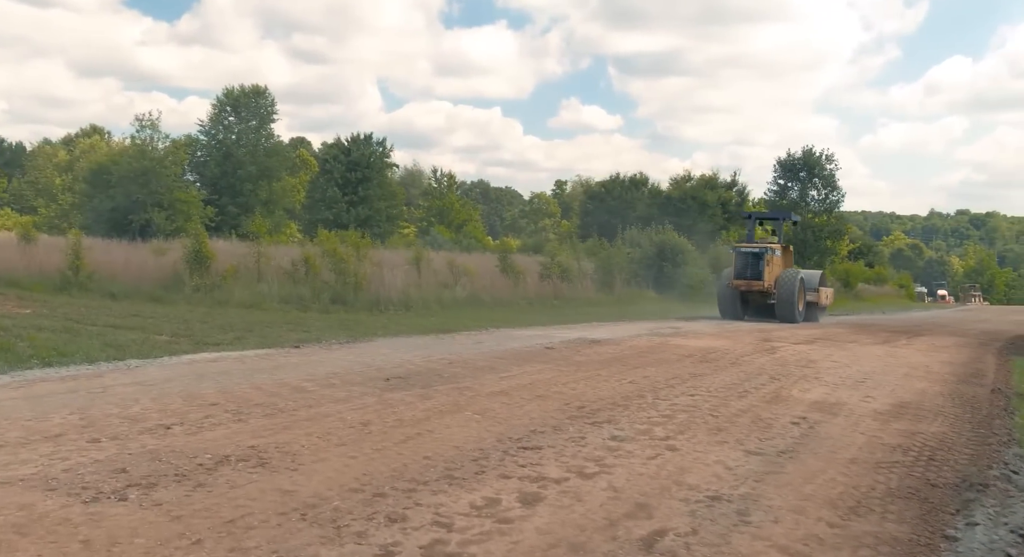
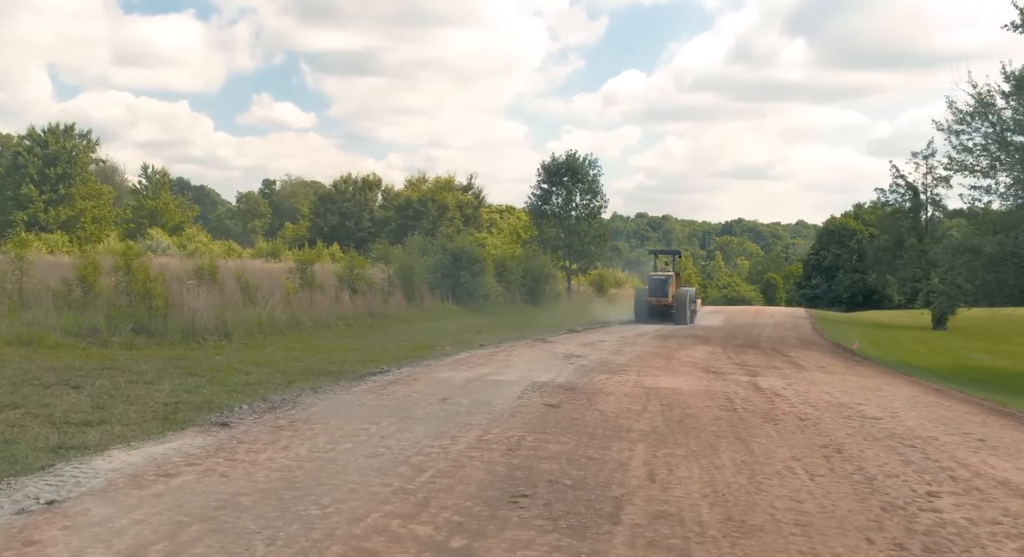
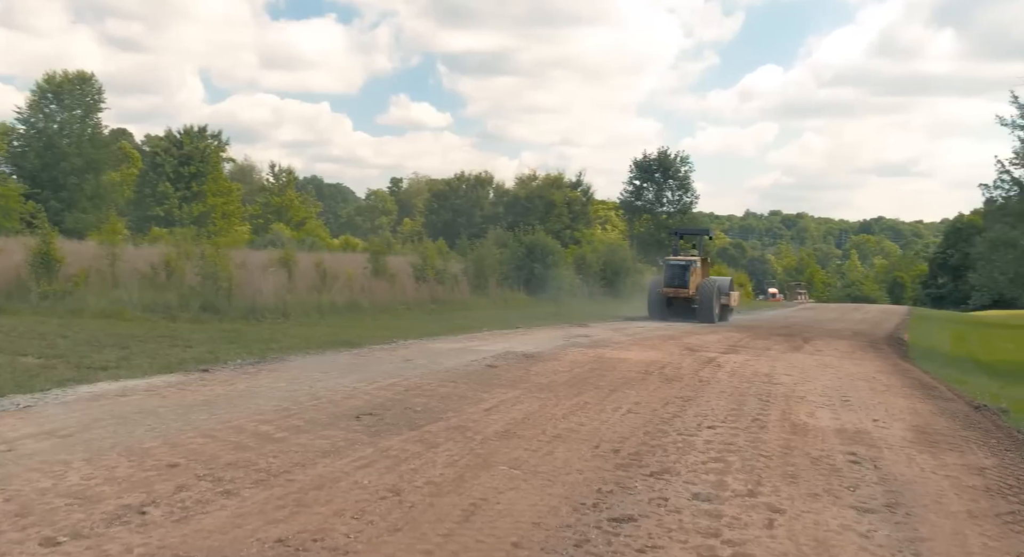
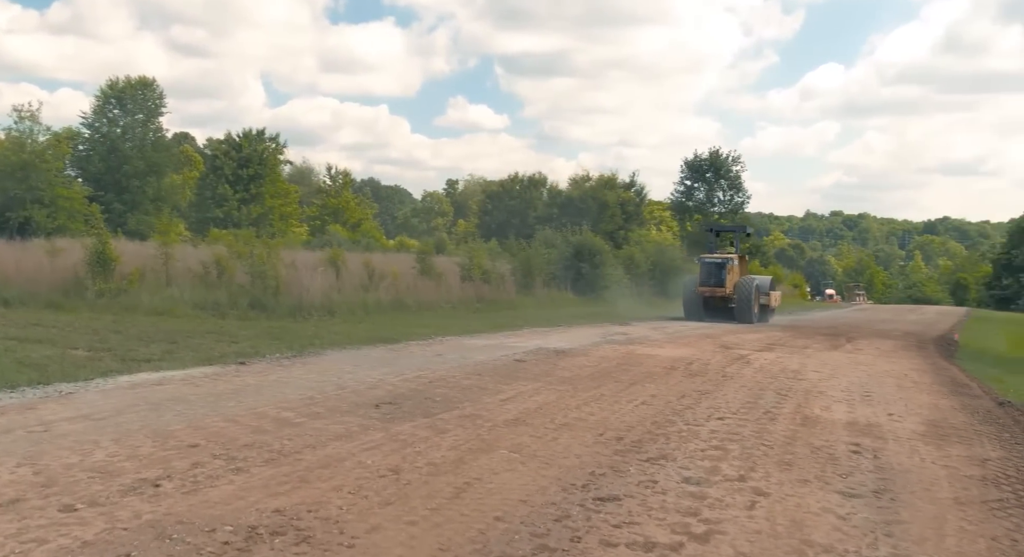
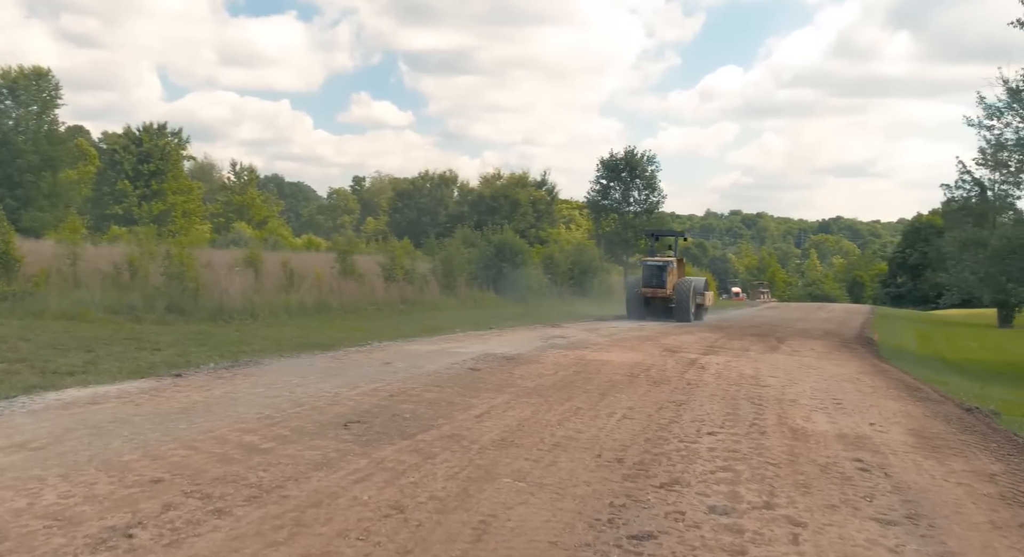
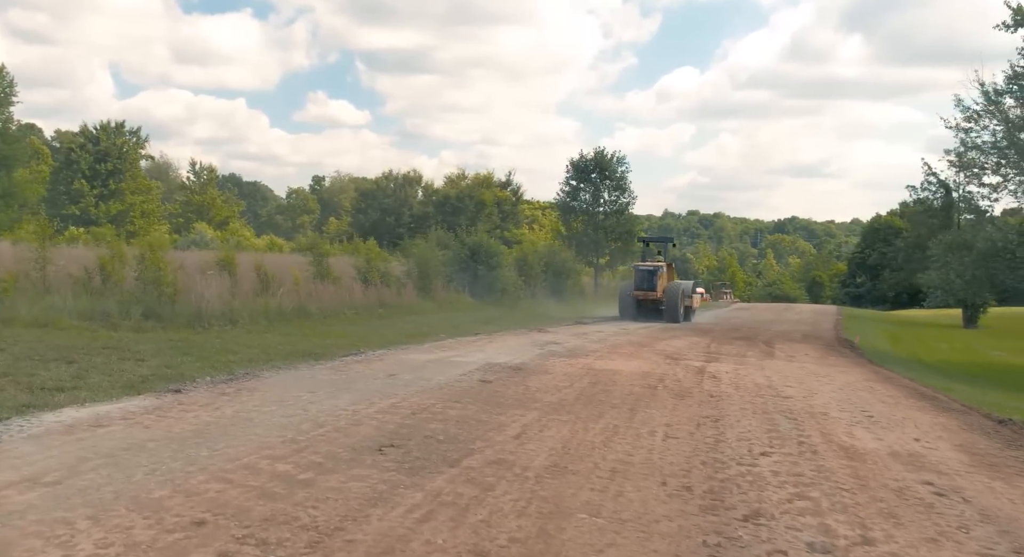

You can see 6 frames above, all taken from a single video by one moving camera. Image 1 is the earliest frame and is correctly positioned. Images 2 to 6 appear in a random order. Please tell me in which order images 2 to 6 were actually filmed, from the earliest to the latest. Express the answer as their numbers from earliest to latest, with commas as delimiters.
4, 3, 5, 6, 2
